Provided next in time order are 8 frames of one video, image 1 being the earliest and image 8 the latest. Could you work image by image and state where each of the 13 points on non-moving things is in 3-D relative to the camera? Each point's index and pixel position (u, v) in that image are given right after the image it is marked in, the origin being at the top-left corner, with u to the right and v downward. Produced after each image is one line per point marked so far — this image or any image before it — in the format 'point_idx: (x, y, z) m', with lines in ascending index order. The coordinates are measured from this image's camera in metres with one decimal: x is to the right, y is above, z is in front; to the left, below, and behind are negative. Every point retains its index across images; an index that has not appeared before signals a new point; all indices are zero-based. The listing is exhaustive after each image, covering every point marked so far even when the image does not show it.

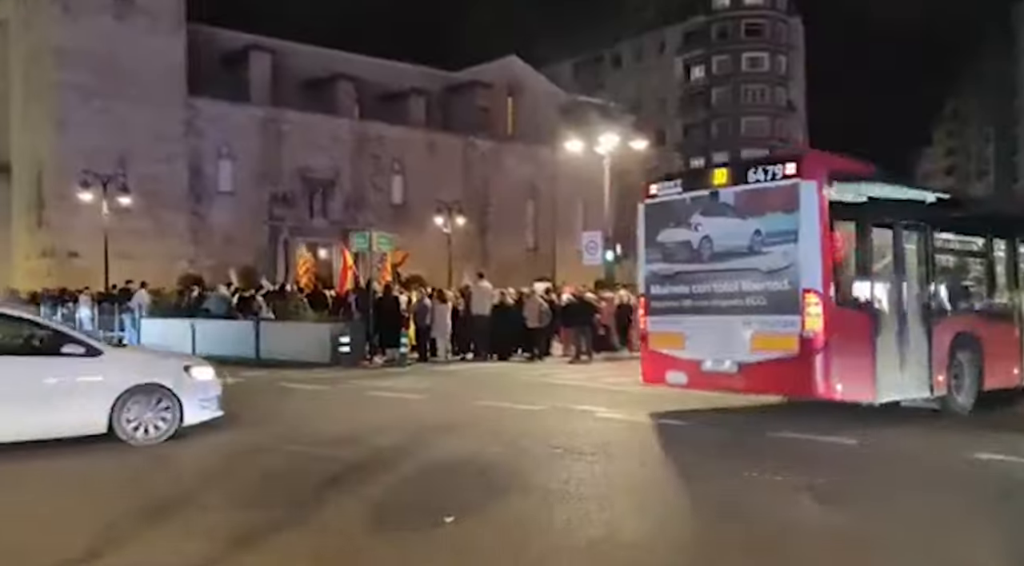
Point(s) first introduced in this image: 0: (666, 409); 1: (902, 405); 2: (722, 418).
0: (+2.5, -1.9, +16.4) m
1: (+6.1, -2.0, +16.1) m
2: (+3.0, -1.9, +15.0) m
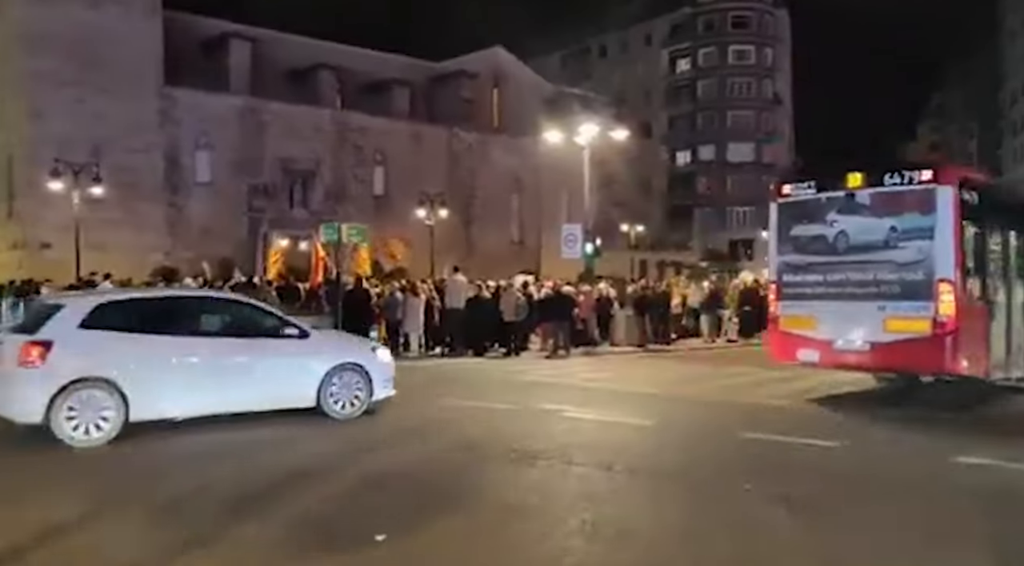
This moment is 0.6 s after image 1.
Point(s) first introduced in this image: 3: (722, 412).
0: (+2.0, -1.8, +15.5) m
1: (+5.7, -1.9, +15.4) m
2: (+2.6, -1.8, +14.2) m
3: (+3.0, -1.8, +14.9) m
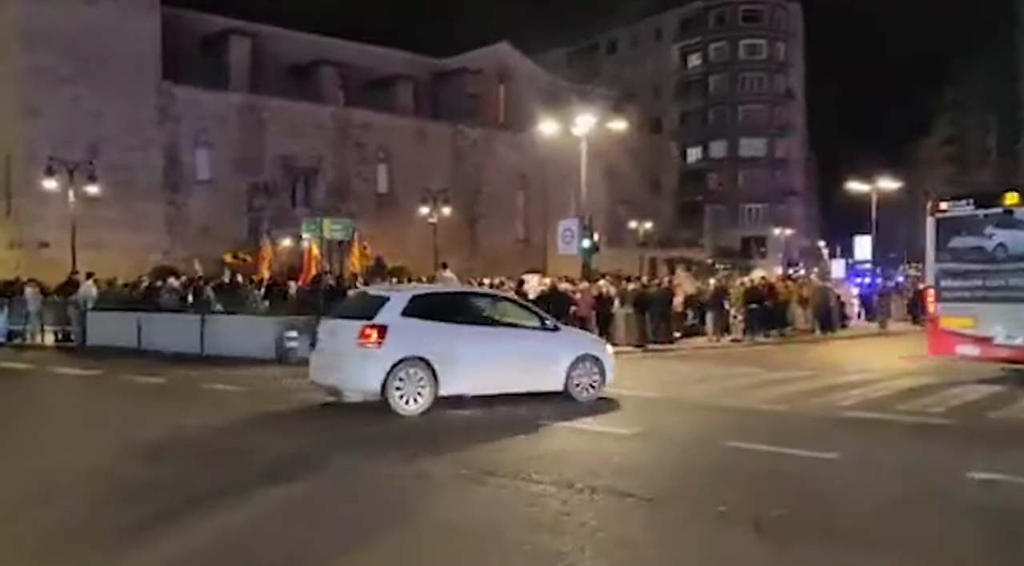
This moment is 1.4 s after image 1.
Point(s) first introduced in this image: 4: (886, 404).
0: (+1.7, -1.7, +14.4) m
1: (+5.3, -1.8, +14.2) m
2: (+2.2, -1.7, +13.0) m
3: (+2.7, -1.8, +13.7) m
4: (+5.8, -1.9, +15.6) m
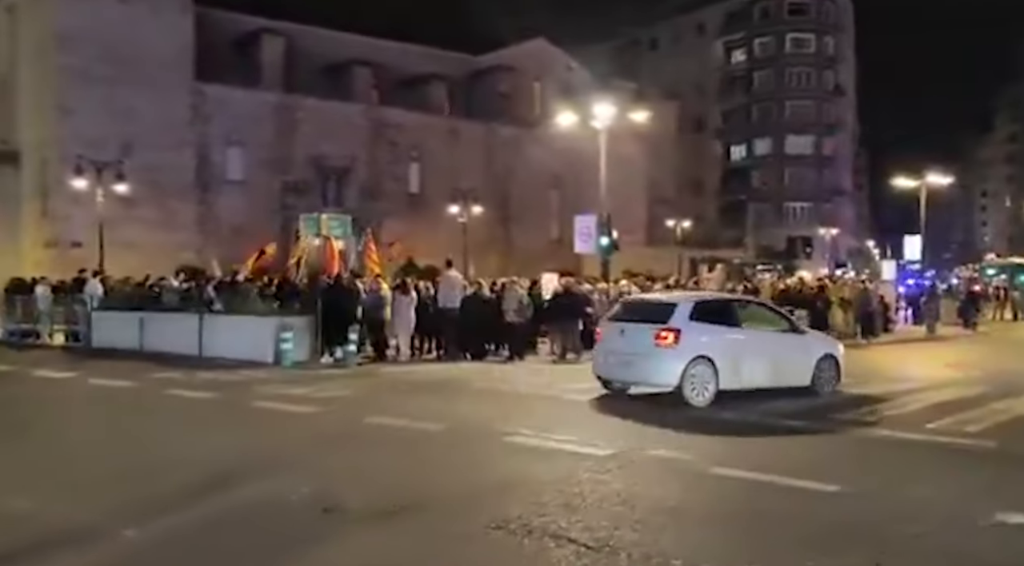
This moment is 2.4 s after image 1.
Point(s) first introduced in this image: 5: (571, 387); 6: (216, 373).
0: (+1.5, -1.8, +13.0) m
1: (+5.1, -1.8, +12.6) m
2: (+2.0, -1.7, +11.6) m
3: (+2.4, -1.8, +12.3) m
4: (+5.6, -1.9, +14.0) m
5: (+1.0, -1.8, +17.6) m
6: (-5.5, -1.7, +18.7) m
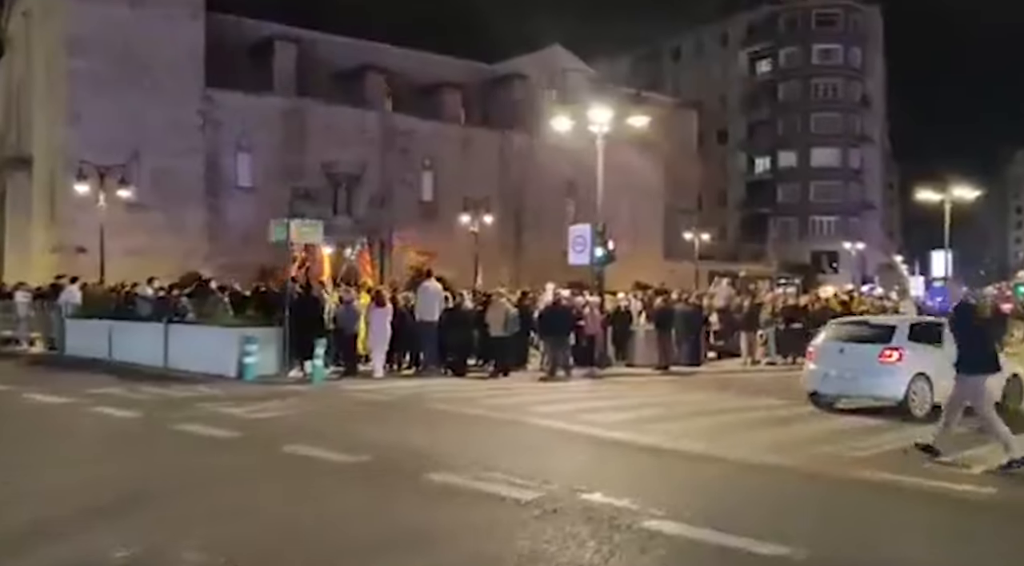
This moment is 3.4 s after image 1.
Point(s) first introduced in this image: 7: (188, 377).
0: (+0.8, -1.9, +11.6) m
1: (+4.5, -2.0, +11.1) m
2: (+1.3, -1.9, +10.2) m
3: (+1.8, -1.9, +10.9) m
4: (+5.0, -2.1, +12.5) m
5: (+0.5, -2.0, +16.2) m
6: (-6.0, -1.8, +17.5) m
7: (-6.4, -1.9, +19.9) m
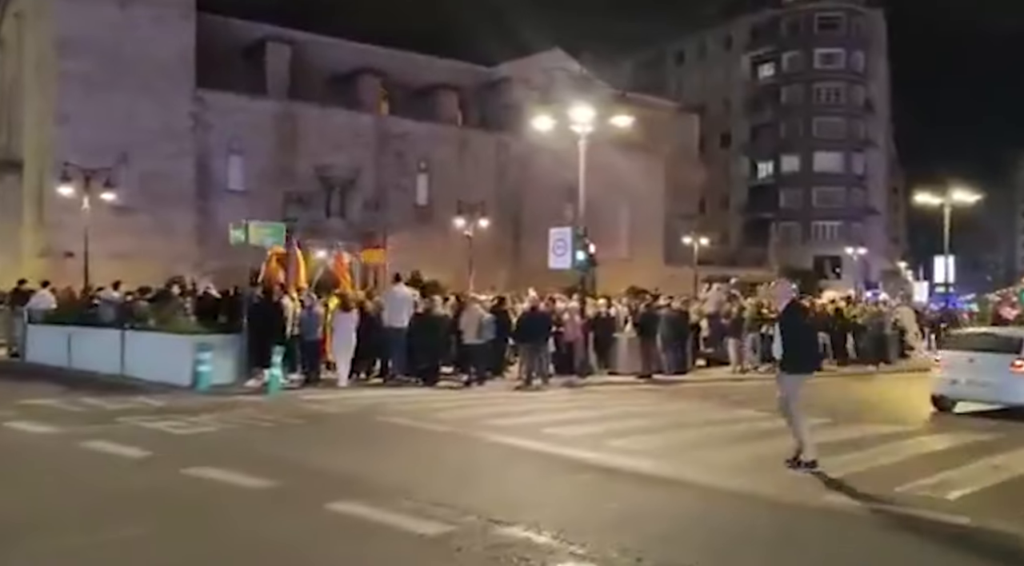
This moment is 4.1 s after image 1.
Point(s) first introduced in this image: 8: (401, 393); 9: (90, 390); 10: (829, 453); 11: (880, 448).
0: (+0.2, -2.0, +10.6) m
1: (+3.8, -2.1, +10.1) m
2: (+0.6, -1.9, +9.2) m
3: (+1.2, -2.0, +9.9) m
4: (+4.4, -2.2, +11.5) m
5: (-0.1, -2.1, +15.2) m
6: (-6.6, -1.9, +16.5) m
7: (-7.0, -2.0, +19.0) m
8: (-2.2, -2.1, +19.7) m
9: (-7.7, -2.0, +18.5) m
10: (+4.2, -2.3, +13.5) m
11: (+5.2, -2.3, +14.2) m
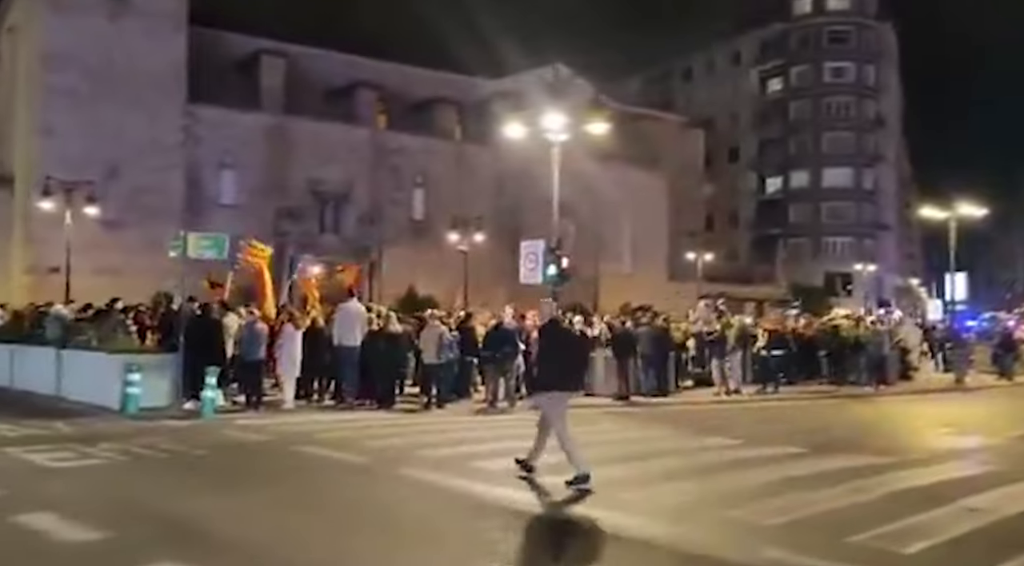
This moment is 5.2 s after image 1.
0: (-0.7, -2.1, +9.2) m
1: (+2.9, -2.2, +8.6) m
2: (-0.3, -2.0, +7.8) m
3: (+0.2, -2.1, +8.5) m
4: (+3.5, -2.3, +10.0) m
5: (-0.9, -2.3, +13.8) m
6: (-7.4, -2.1, +15.2) m
7: (-7.8, -2.2, +17.7) m
8: (-2.9, -2.4, +18.4) m
9: (-8.5, -2.2, +17.2) m
10: (+3.4, -2.5, +12.0) m
11: (+4.3, -2.5, +12.8) m
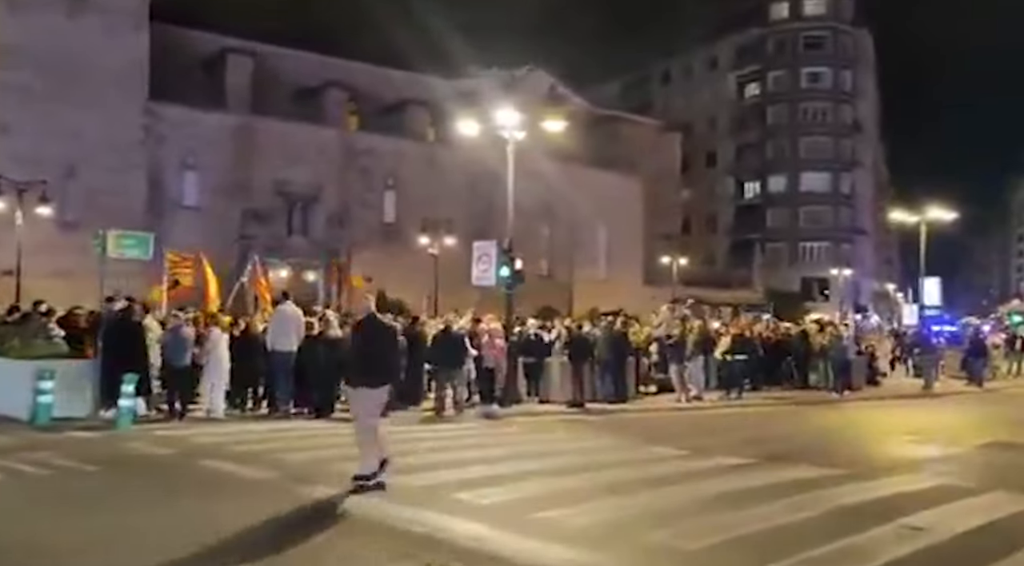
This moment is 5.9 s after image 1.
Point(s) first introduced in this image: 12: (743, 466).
0: (-1.5, -2.1, +8.2) m
1: (+2.1, -2.2, +7.7) m
2: (-1.1, -2.0, +6.8) m
3: (-0.6, -2.1, +7.5) m
4: (+2.7, -2.3, +9.1) m
5: (-1.8, -2.3, +12.8) m
6: (-8.4, -2.1, +14.1) m
7: (-8.7, -2.2, +16.5) m
8: (-3.9, -2.4, +17.3) m
9: (-9.5, -2.2, +16.1) m
10: (+2.5, -2.5, +11.1) m
11: (+3.4, -2.5, +11.8) m
12: (+3.3, -2.7, +14.4) m
